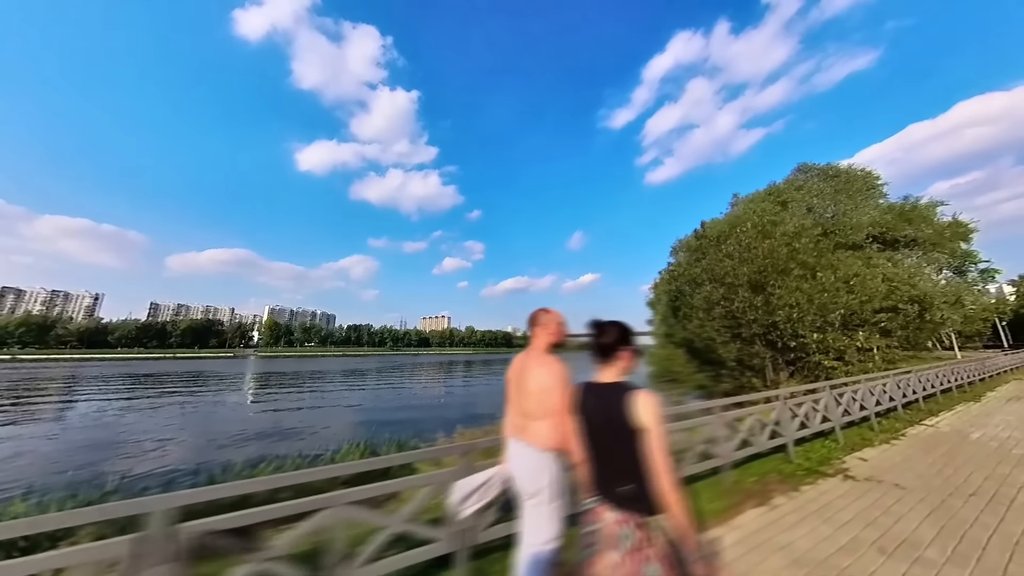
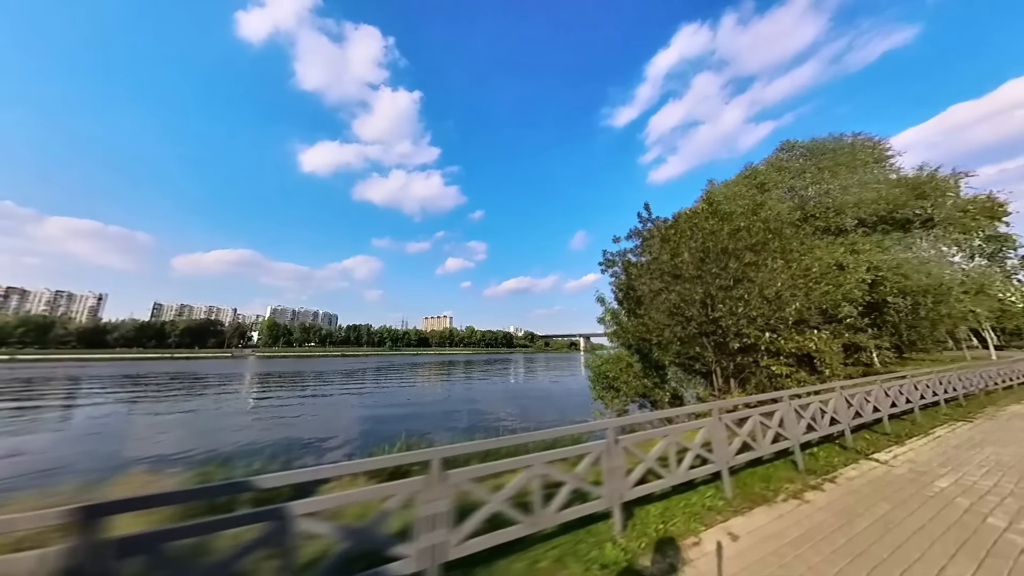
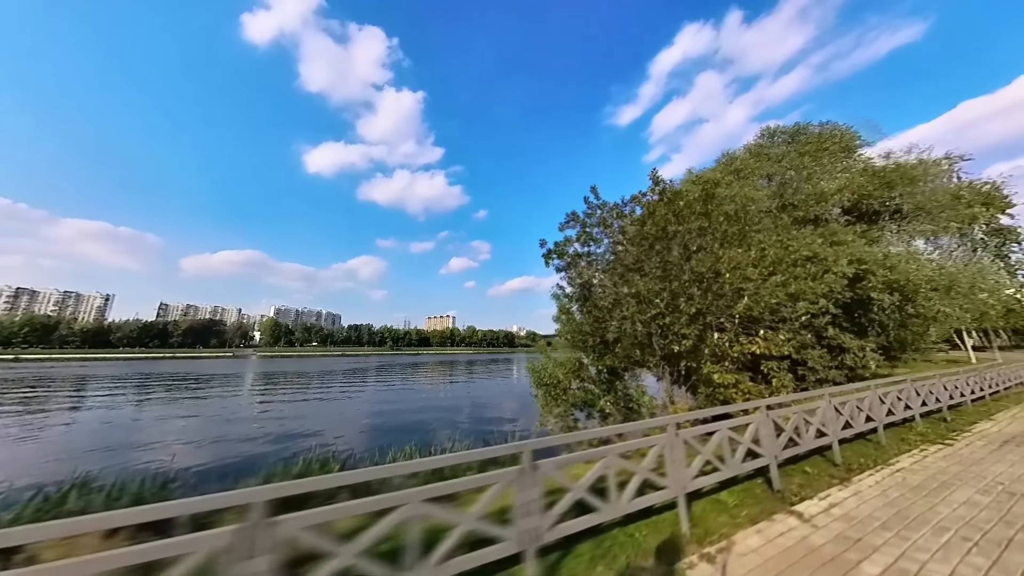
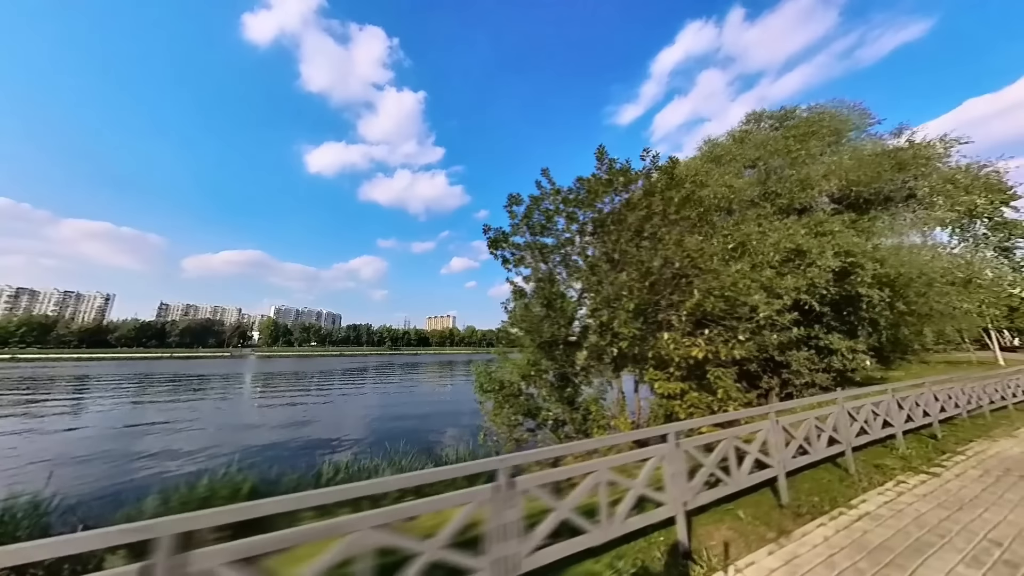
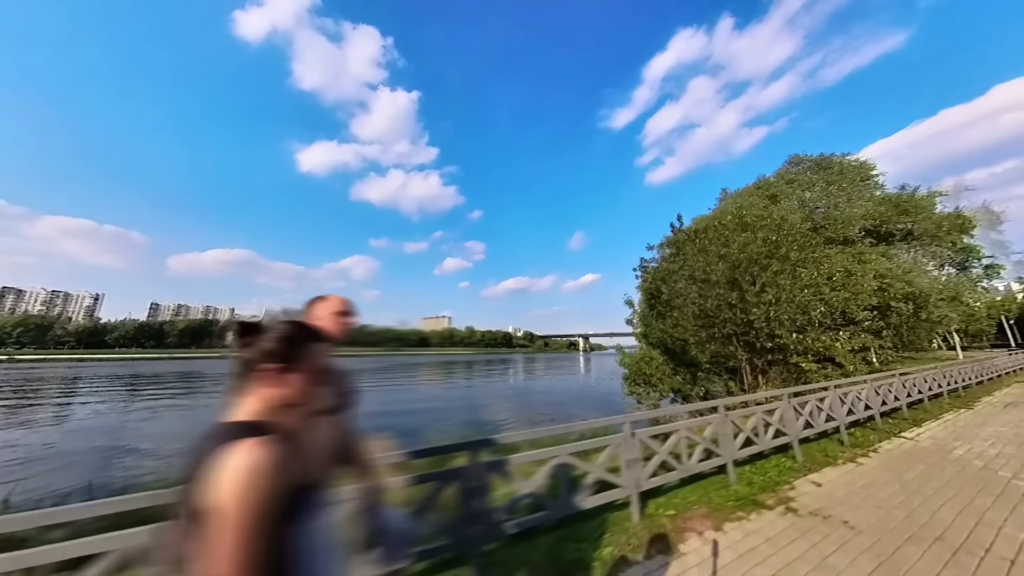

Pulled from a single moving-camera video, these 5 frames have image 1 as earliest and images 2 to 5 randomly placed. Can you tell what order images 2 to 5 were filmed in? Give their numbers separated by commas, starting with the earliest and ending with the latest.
5, 2, 3, 4
